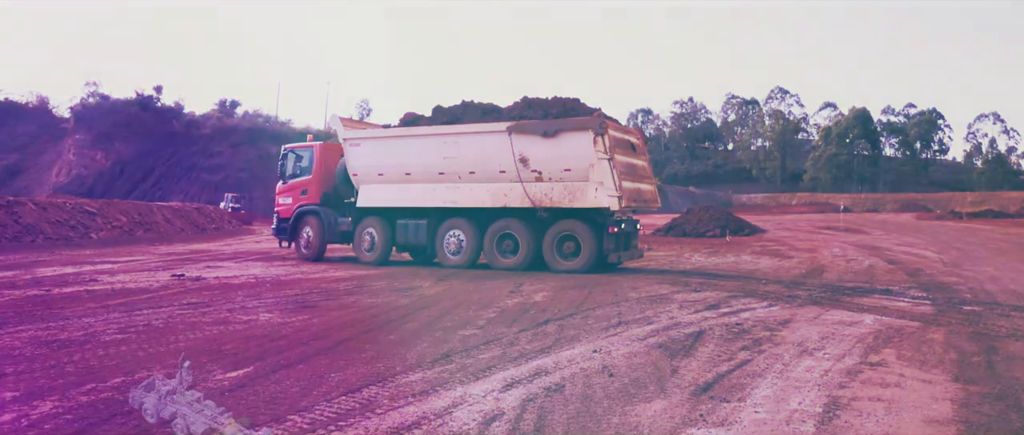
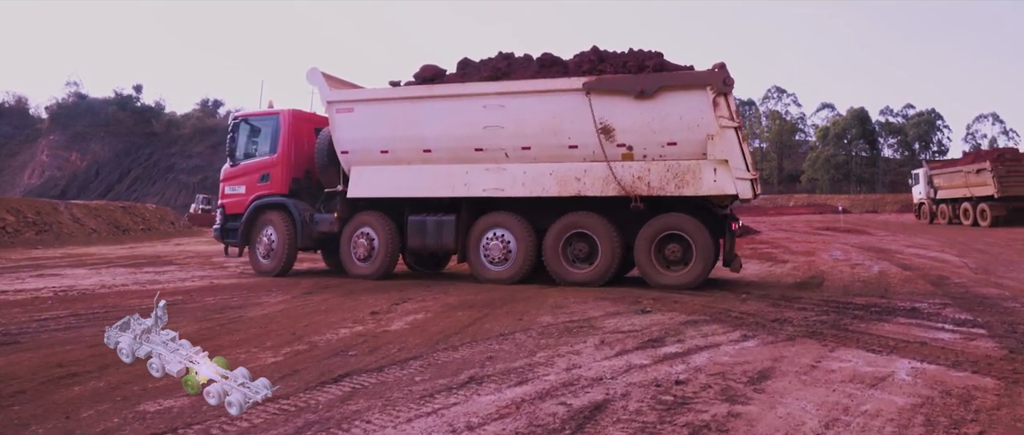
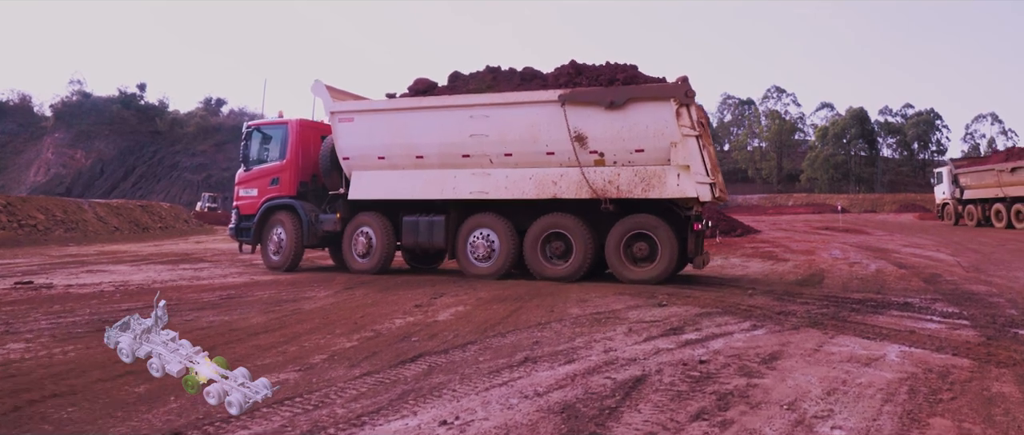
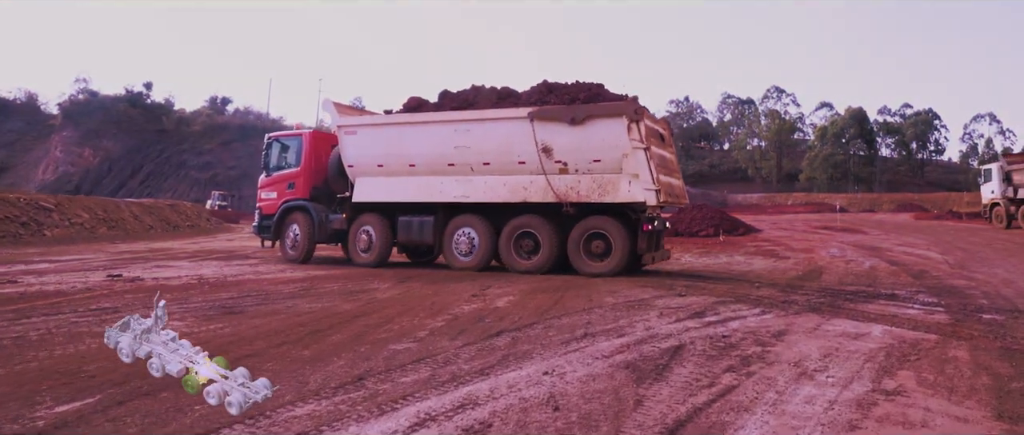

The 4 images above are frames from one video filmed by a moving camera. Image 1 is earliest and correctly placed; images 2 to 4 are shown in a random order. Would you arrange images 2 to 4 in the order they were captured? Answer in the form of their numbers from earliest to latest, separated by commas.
4, 3, 2
